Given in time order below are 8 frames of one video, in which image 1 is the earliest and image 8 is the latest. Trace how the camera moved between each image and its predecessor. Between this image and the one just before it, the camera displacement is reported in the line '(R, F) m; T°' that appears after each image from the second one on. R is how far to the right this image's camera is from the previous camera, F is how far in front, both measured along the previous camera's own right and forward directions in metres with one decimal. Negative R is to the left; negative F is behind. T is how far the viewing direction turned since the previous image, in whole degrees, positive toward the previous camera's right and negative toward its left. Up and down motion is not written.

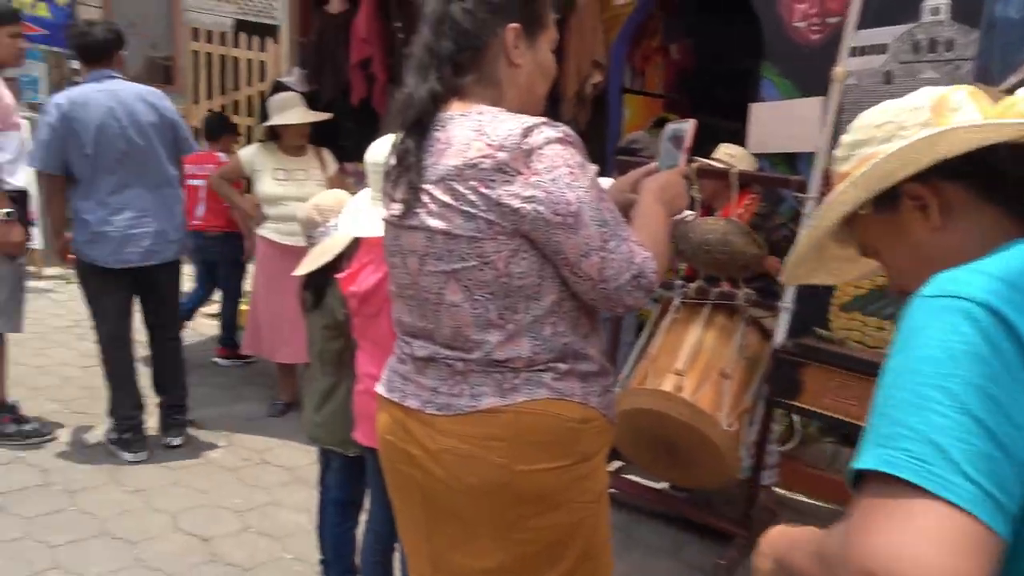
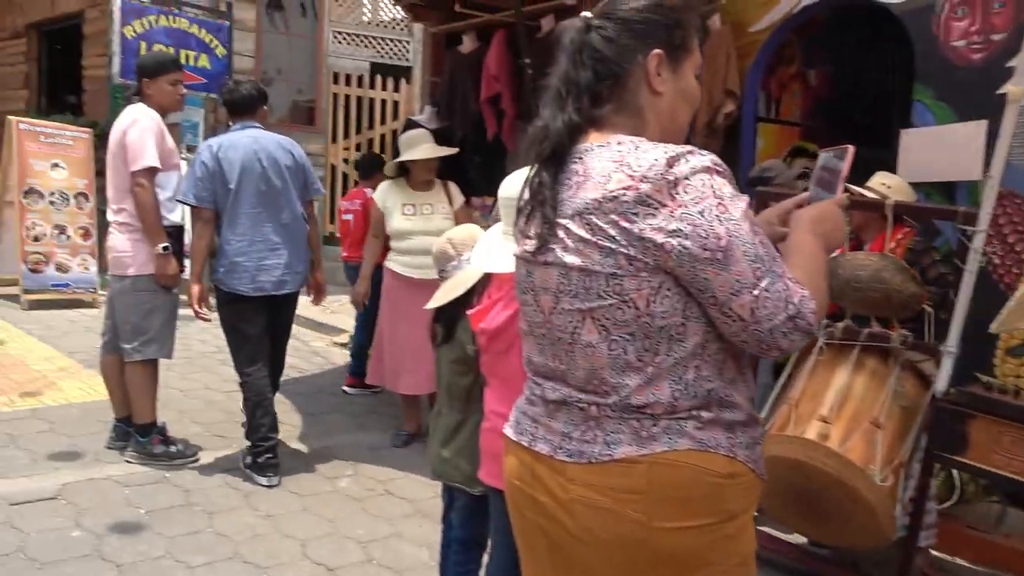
(0.0, +0.1) m; -9°
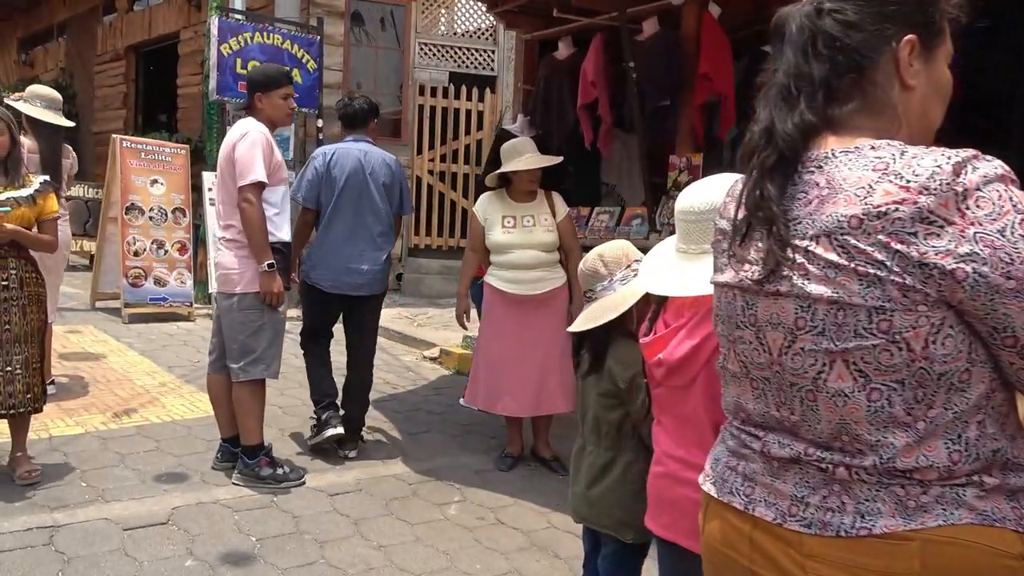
(-0.3, +0.2) m; -5°
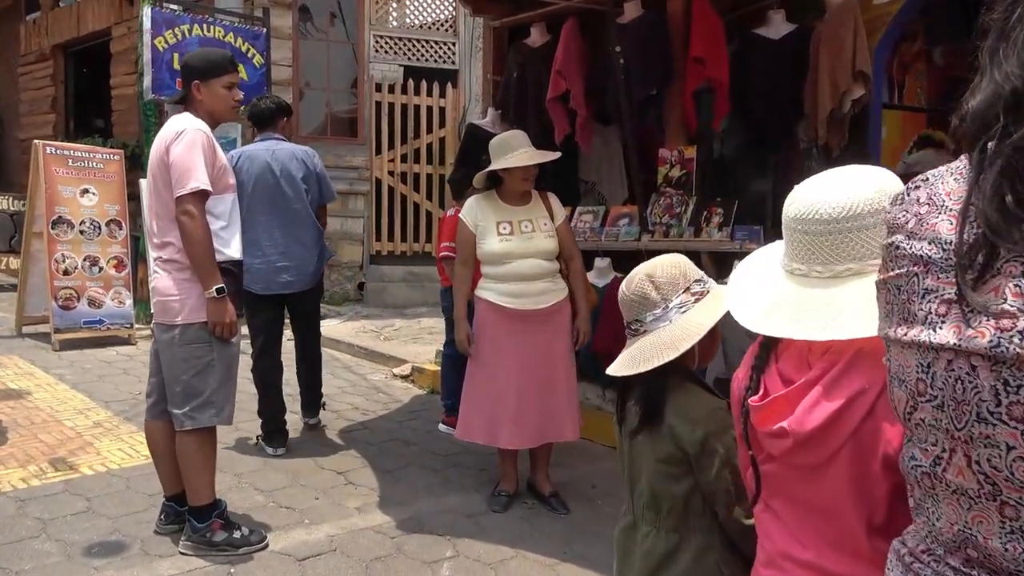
(-0.1, +0.5) m; +3°
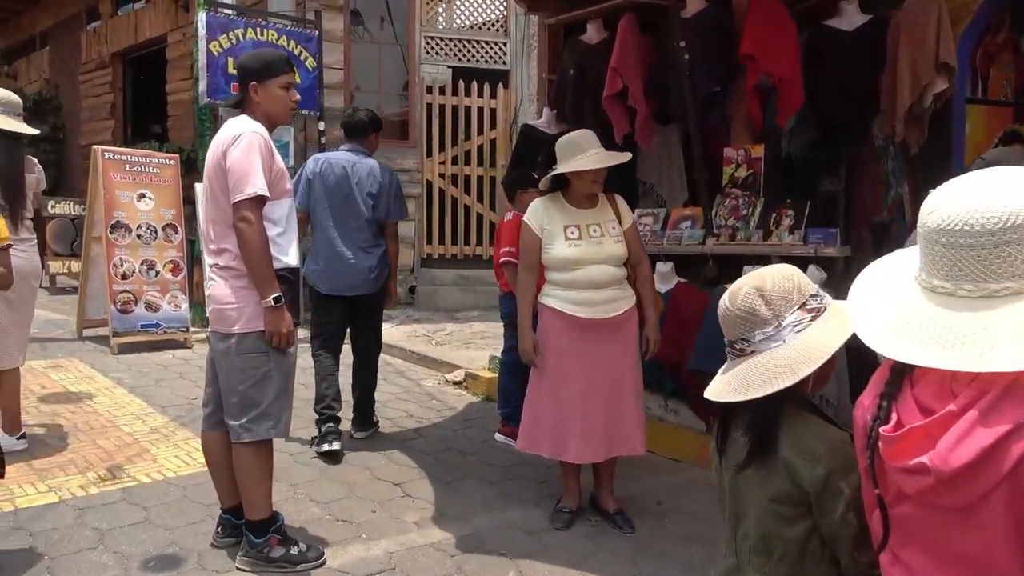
(-0.1, +0.2) m; -3°
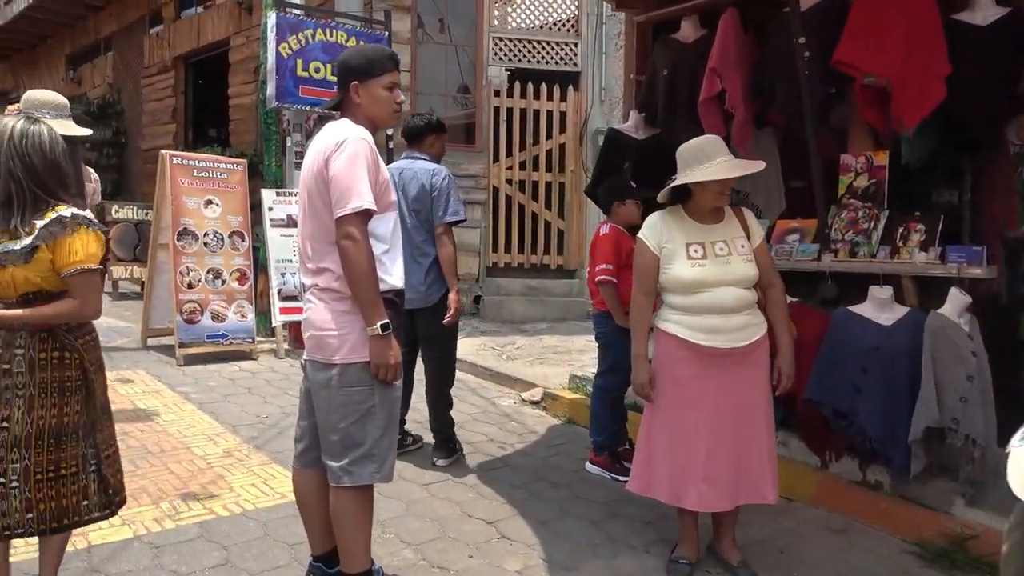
(-0.3, +0.3) m; -3°
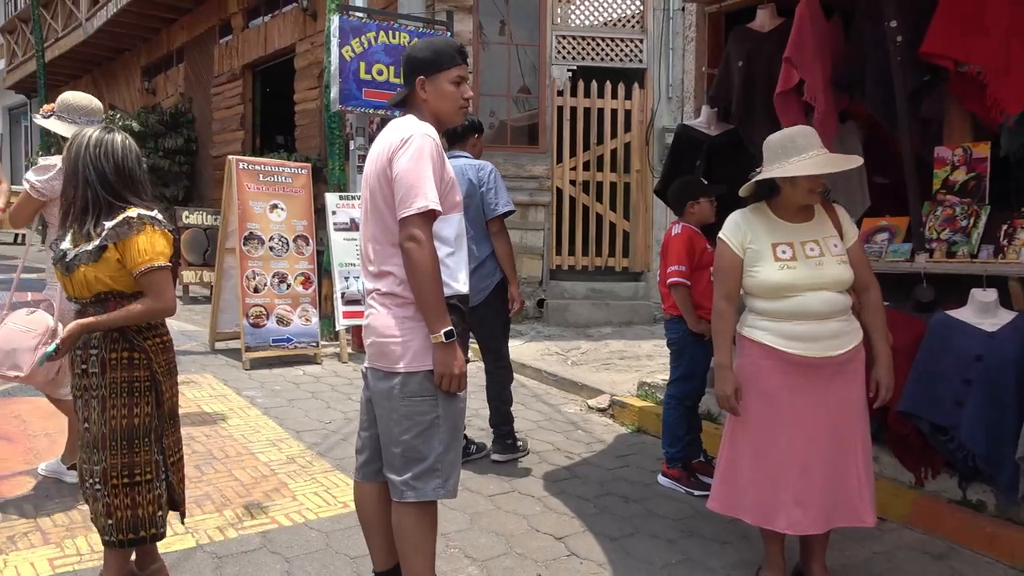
(0.0, +0.2) m; -5°
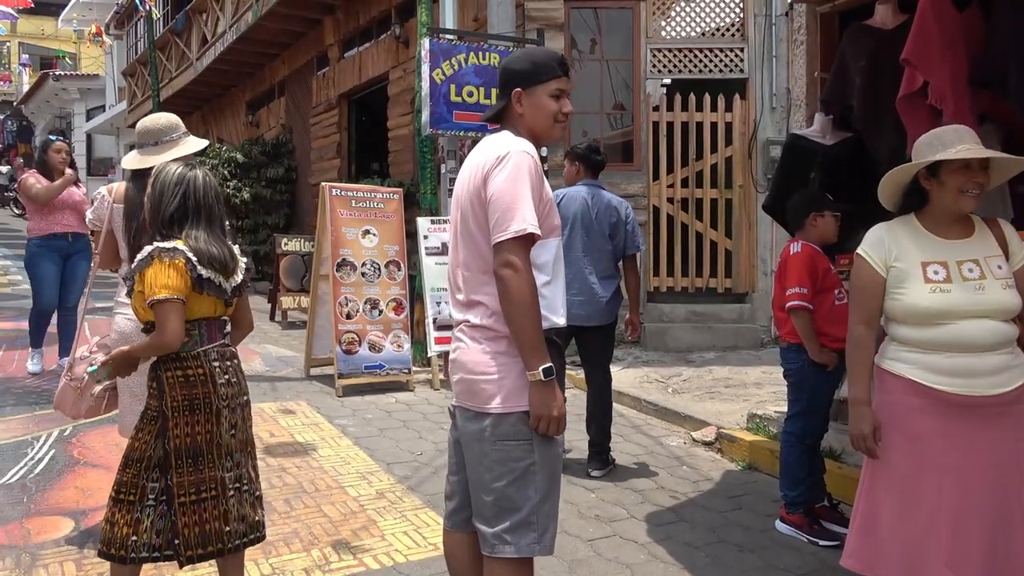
(0.0, +0.2) m; -7°
